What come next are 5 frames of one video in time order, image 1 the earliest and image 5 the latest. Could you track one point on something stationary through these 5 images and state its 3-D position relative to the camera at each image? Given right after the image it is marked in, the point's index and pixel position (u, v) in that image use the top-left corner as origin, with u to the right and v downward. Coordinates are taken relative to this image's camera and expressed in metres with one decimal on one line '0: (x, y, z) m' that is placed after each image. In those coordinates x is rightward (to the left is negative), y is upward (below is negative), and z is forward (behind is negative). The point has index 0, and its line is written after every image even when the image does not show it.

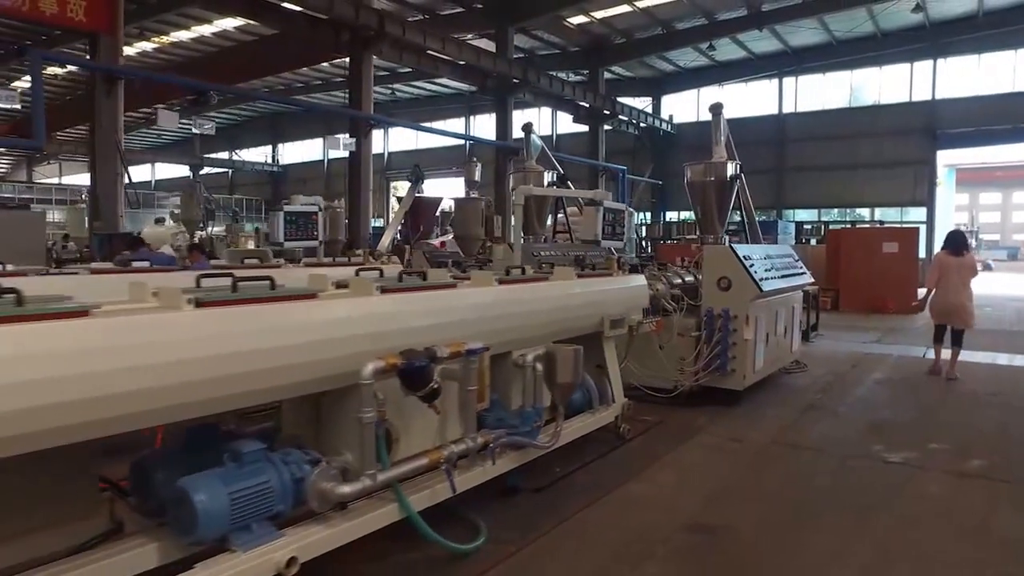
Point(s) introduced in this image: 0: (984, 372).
0: (+3.9, -0.7, +5.8) m
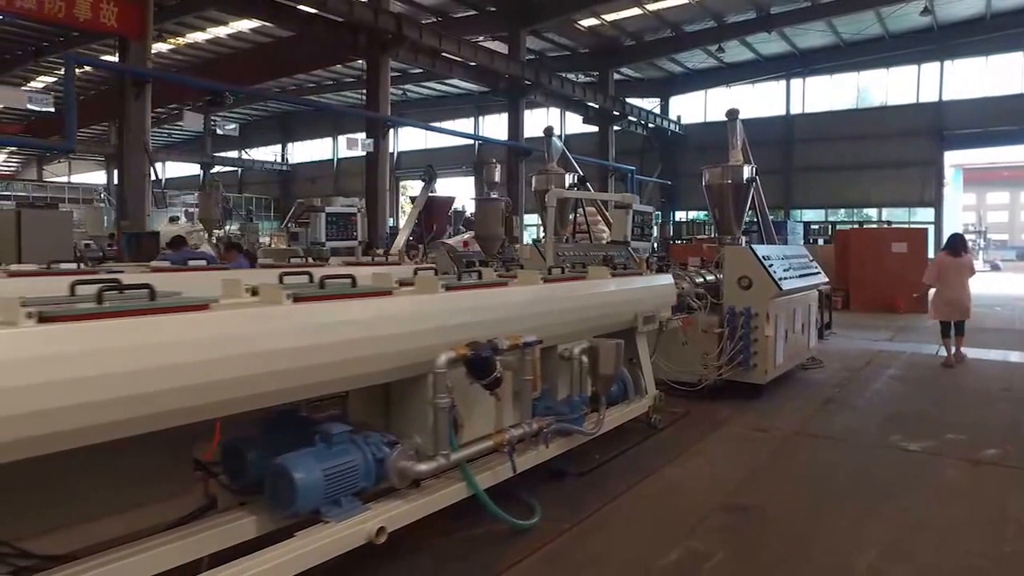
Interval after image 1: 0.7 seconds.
0: (+4.1, -0.7, +5.9) m
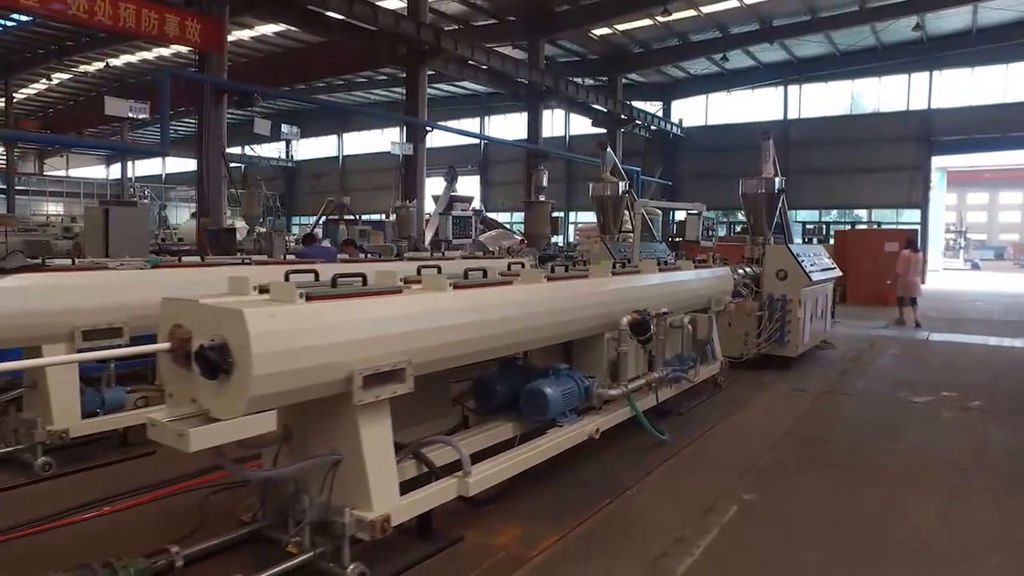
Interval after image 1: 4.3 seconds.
0: (+4.7, -0.6, +7.0) m
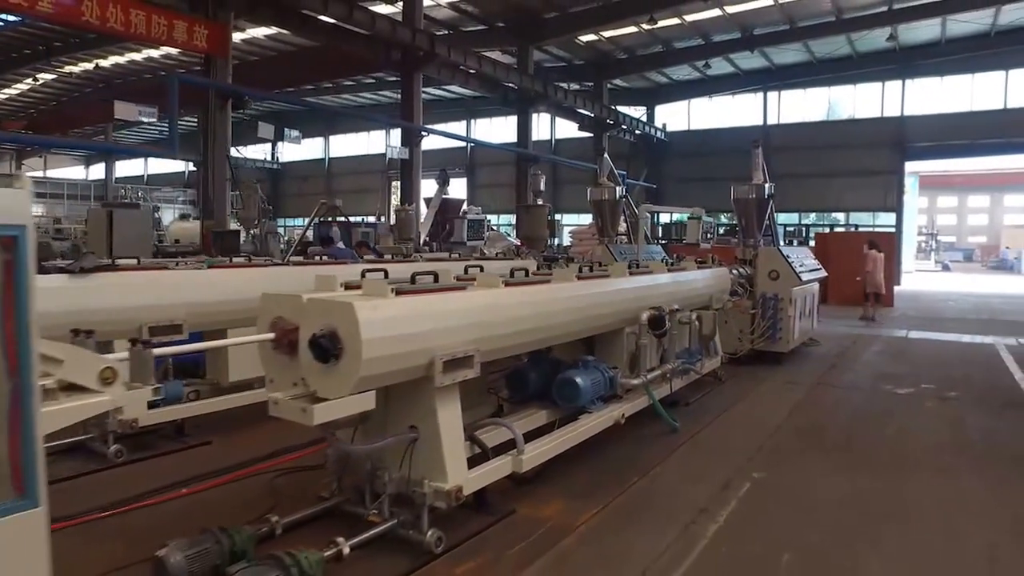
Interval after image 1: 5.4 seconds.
0: (+4.7, -0.6, +7.4) m
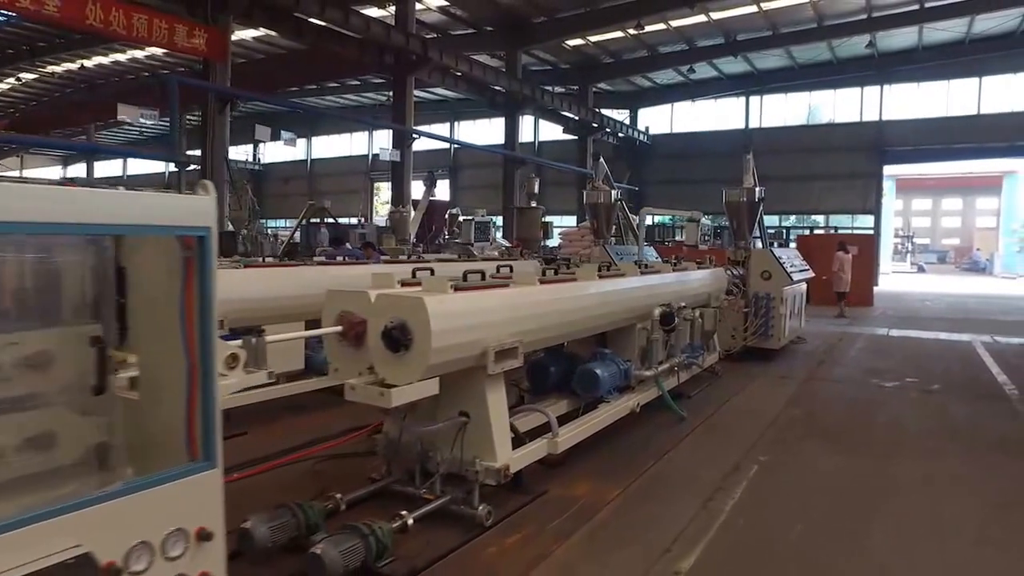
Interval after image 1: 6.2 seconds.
0: (+4.7, -0.6, +7.8) m
